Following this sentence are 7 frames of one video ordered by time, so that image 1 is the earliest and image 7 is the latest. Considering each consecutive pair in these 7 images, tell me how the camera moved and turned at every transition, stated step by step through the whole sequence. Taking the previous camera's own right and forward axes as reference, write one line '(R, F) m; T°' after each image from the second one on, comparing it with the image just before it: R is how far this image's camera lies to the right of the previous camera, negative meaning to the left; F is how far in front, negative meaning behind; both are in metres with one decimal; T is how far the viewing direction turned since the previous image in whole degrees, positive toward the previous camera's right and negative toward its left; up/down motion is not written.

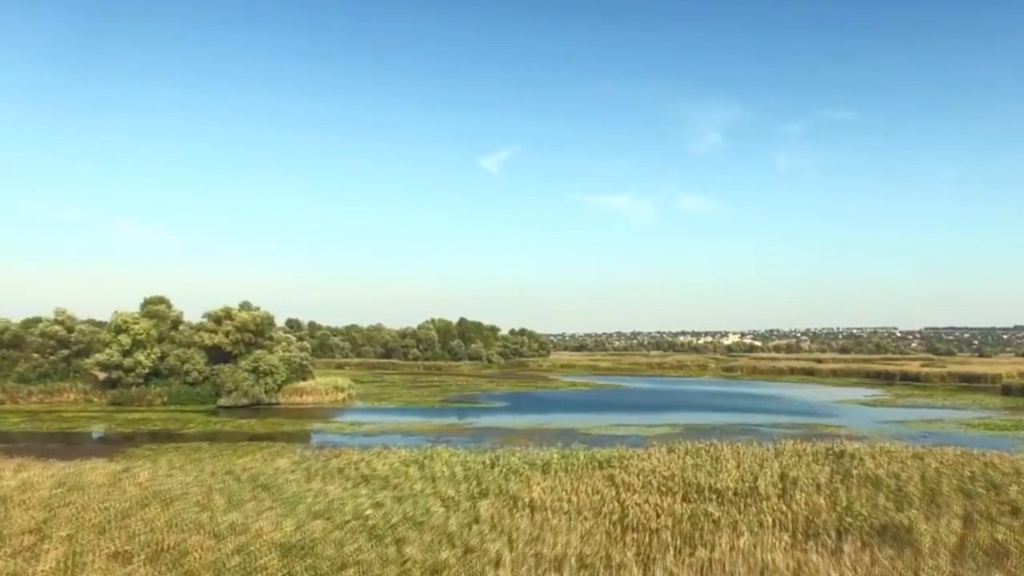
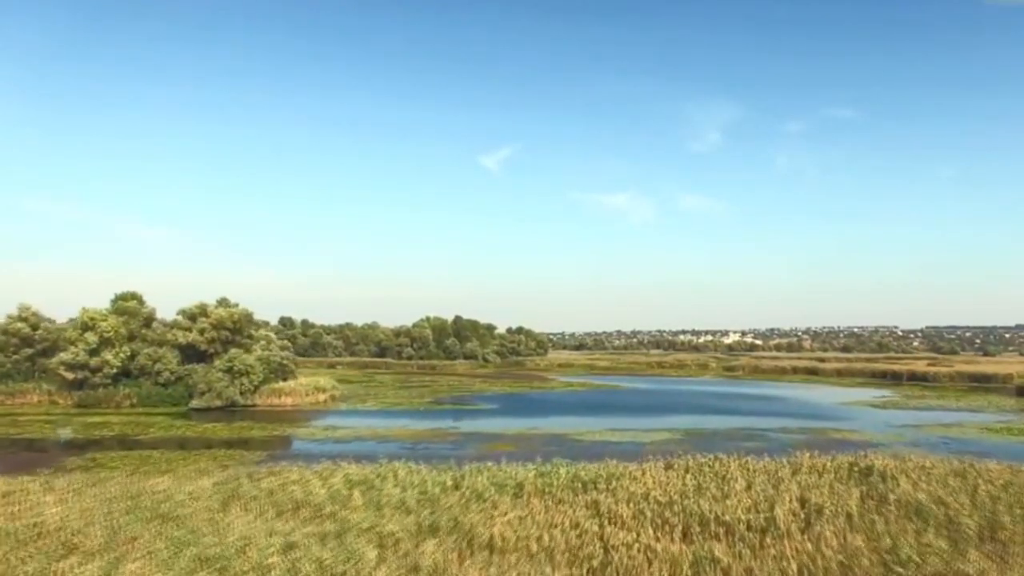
(+0.8, +3.3) m; 0°
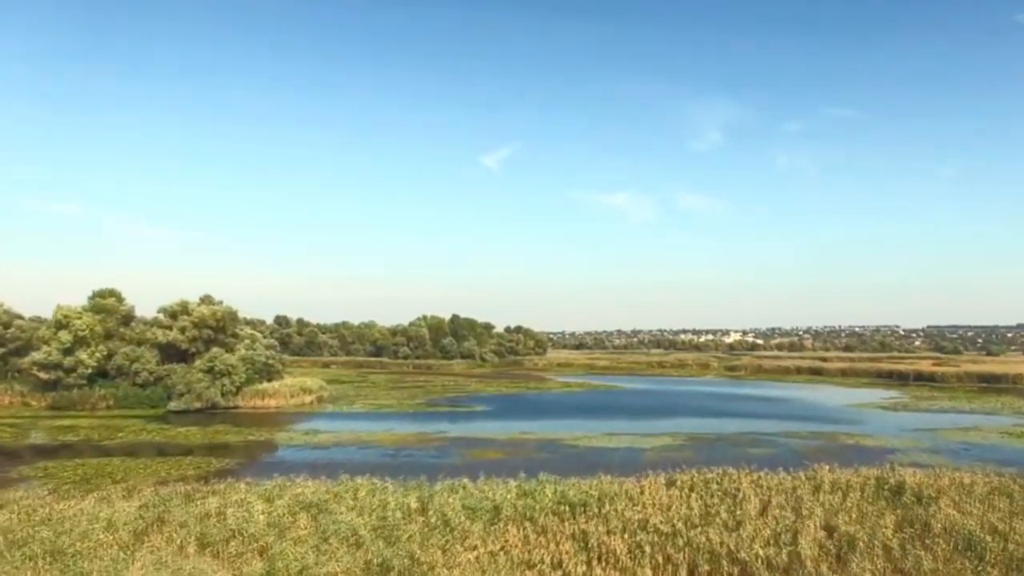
(+0.5, +2.5) m; 0°
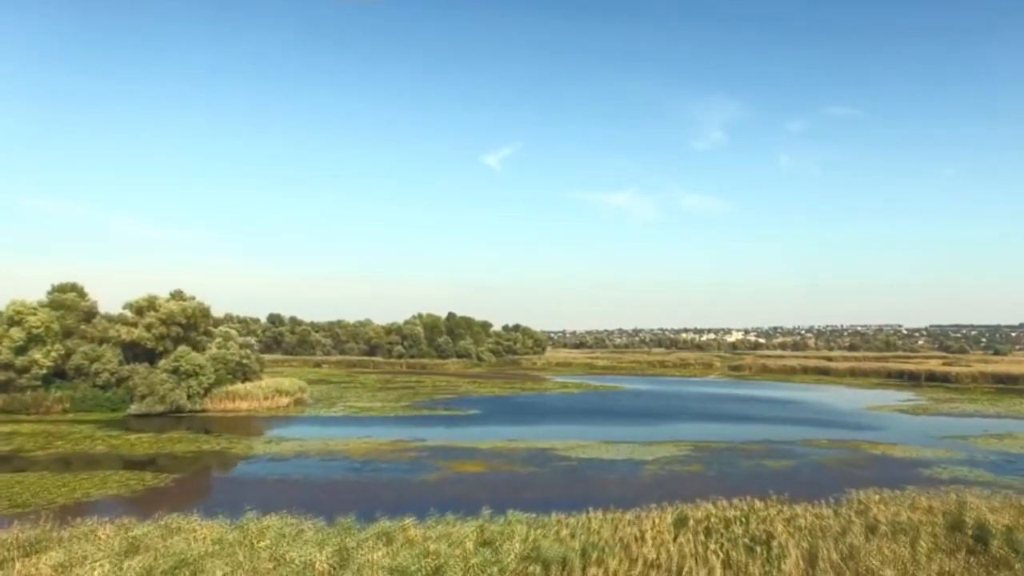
(+0.7, +4.1) m; 0°
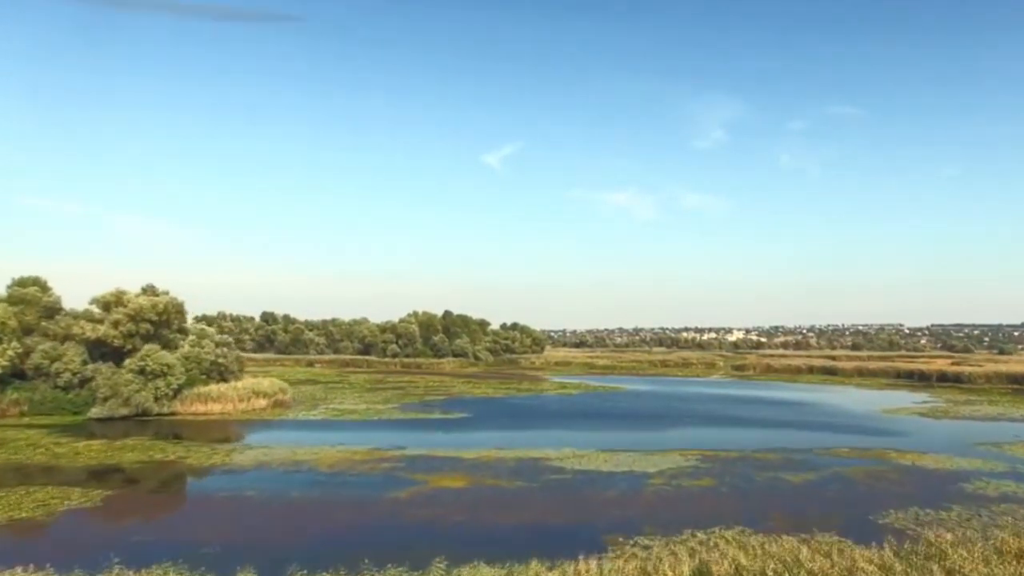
(+0.5, +3.5) m; 0°
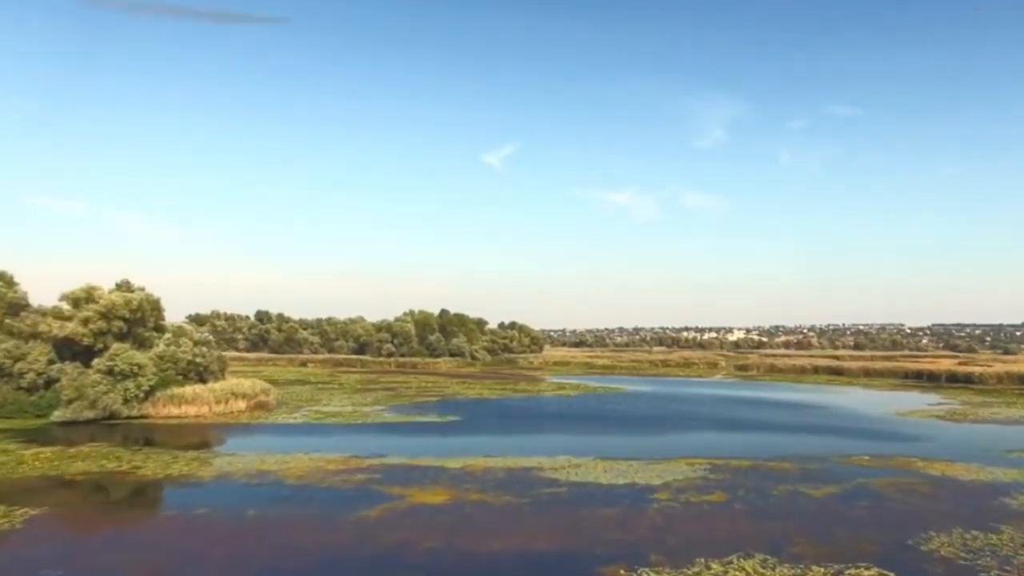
(+0.4, +2.9) m; 0°
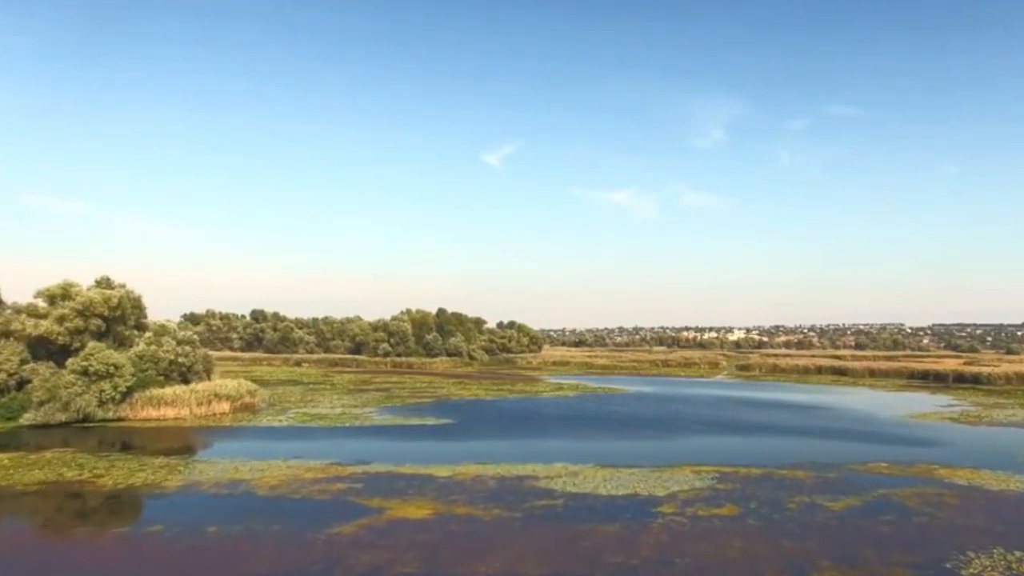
(+0.3, +2.1) m; 0°
